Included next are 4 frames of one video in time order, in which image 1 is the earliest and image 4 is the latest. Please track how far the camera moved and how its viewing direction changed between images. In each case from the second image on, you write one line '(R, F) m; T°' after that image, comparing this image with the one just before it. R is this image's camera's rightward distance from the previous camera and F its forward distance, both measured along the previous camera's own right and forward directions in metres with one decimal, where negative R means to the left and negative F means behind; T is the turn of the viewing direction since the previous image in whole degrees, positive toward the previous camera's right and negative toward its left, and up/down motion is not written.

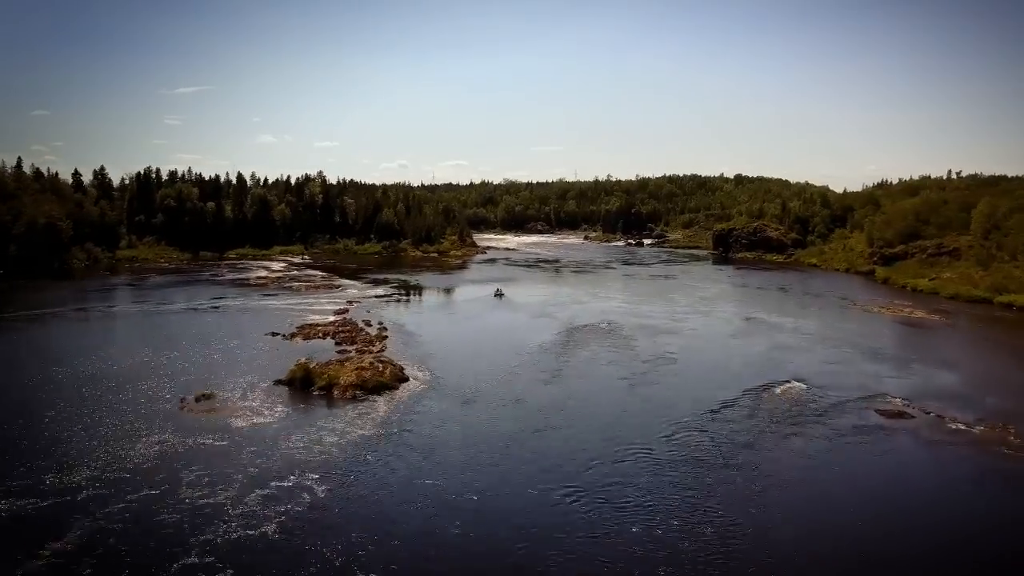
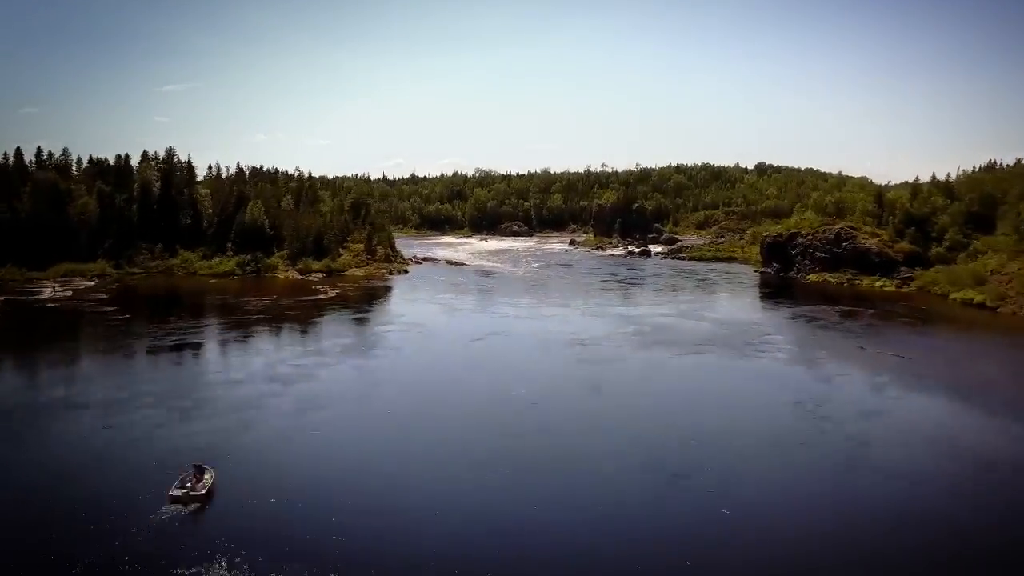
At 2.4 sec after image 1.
(+5.1, +30.2) m; 0°
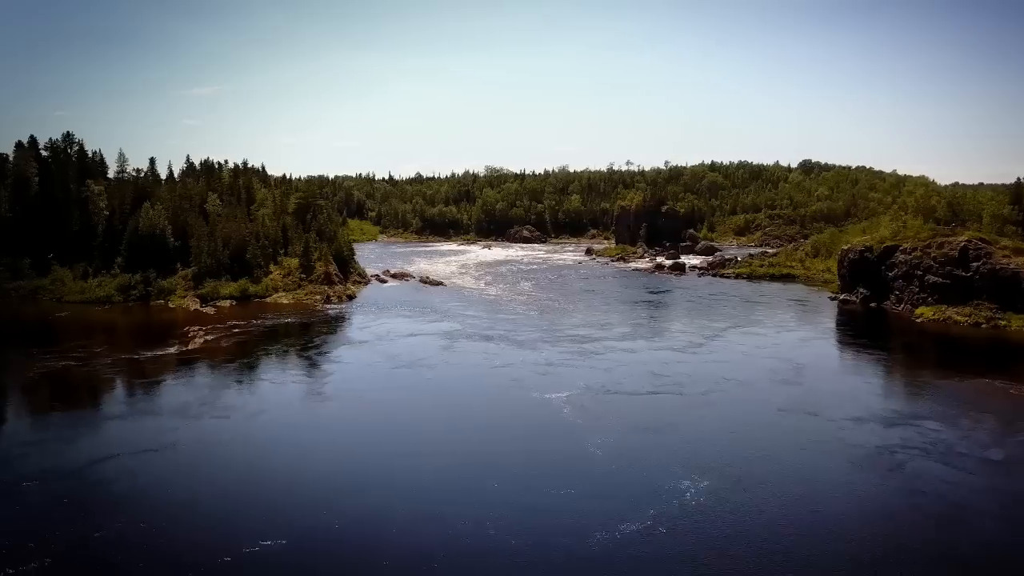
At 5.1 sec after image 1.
(+2.6, +14.3) m; -2°
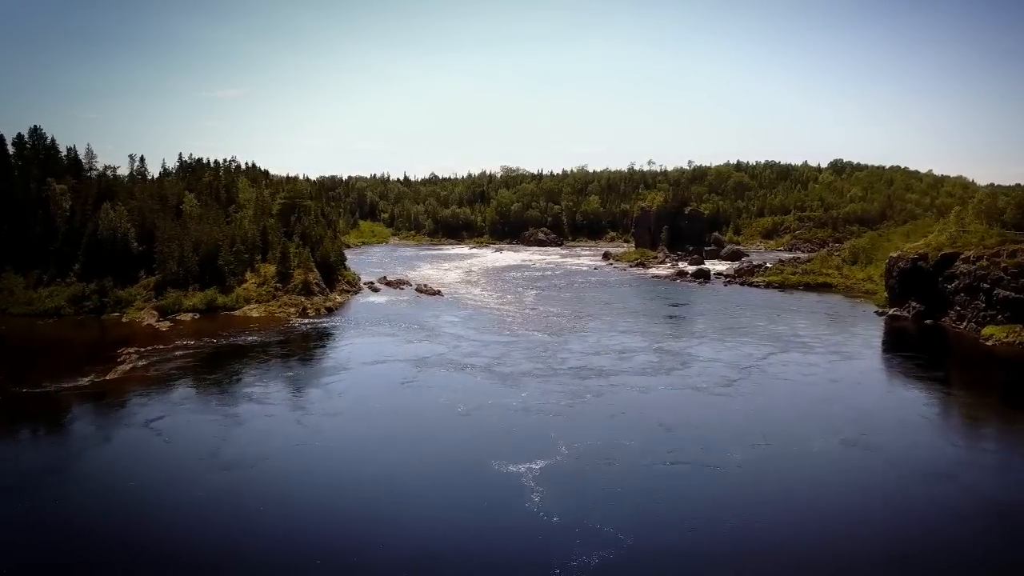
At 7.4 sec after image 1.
(+1.3, +4.5) m; -2°
